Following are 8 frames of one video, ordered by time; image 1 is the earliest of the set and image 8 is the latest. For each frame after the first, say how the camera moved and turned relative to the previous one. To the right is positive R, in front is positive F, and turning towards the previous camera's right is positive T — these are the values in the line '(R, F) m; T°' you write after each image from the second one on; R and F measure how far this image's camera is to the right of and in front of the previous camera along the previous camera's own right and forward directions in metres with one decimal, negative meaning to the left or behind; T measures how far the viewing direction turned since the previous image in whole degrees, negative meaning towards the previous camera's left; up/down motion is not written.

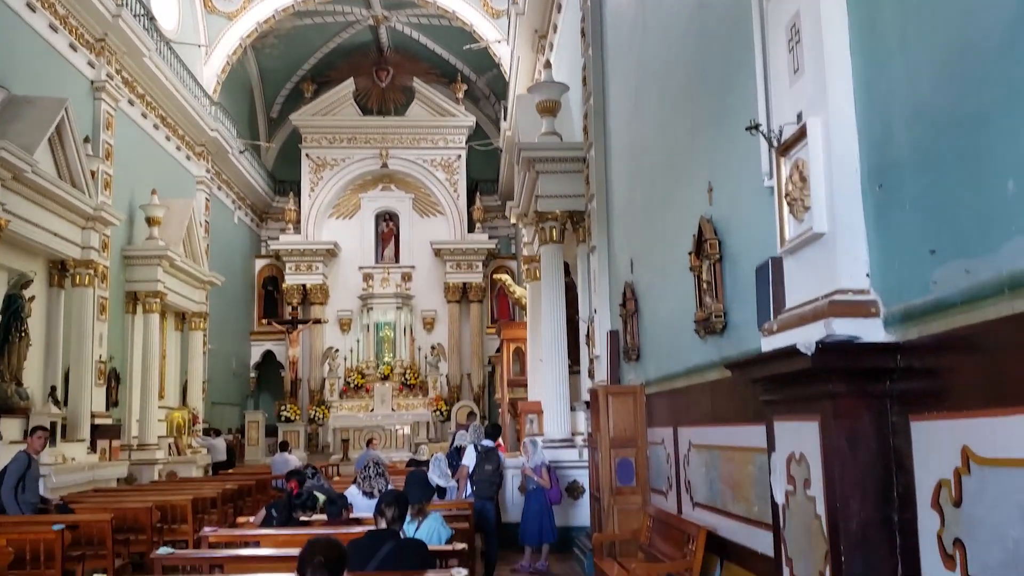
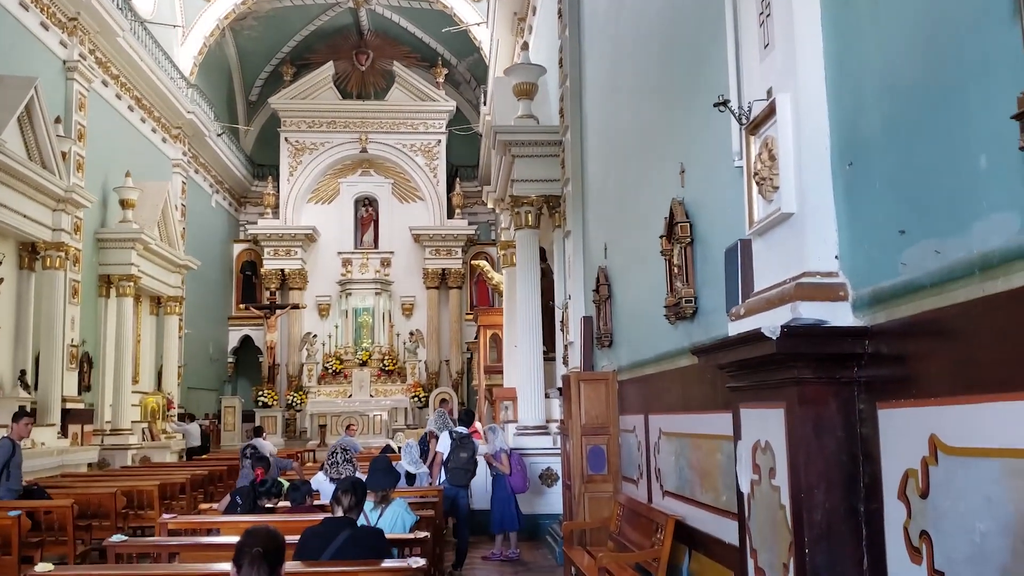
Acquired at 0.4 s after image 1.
(+0.1, +0.1) m; +1°
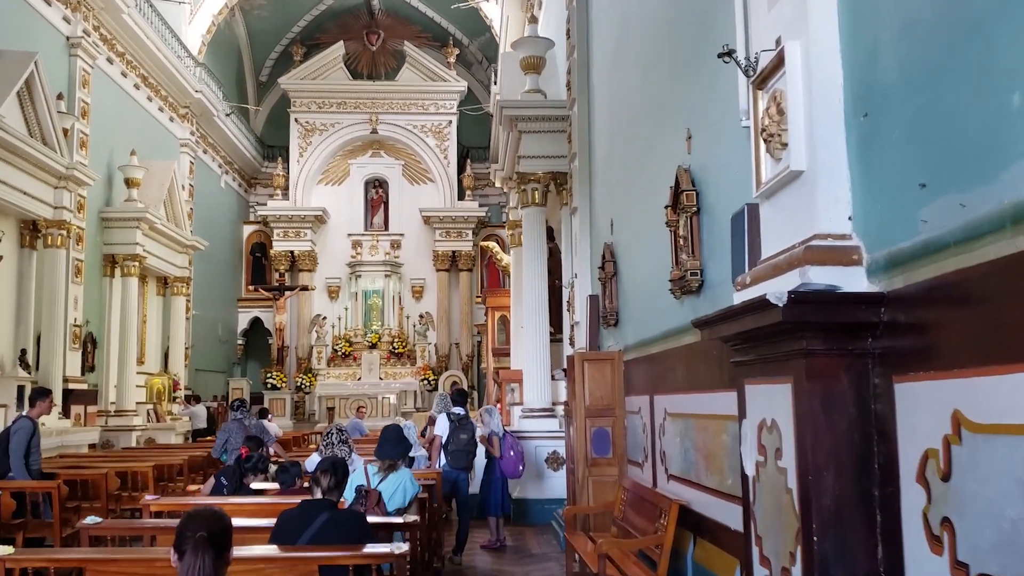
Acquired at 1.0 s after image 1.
(+0.1, +0.2) m; -1°
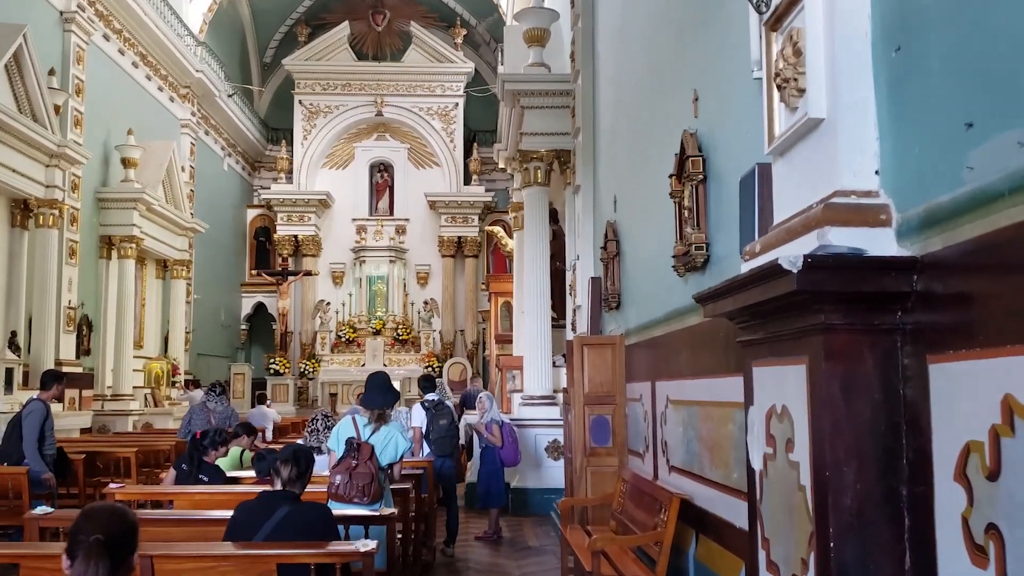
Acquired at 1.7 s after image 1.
(+0.1, +0.3) m; -1°
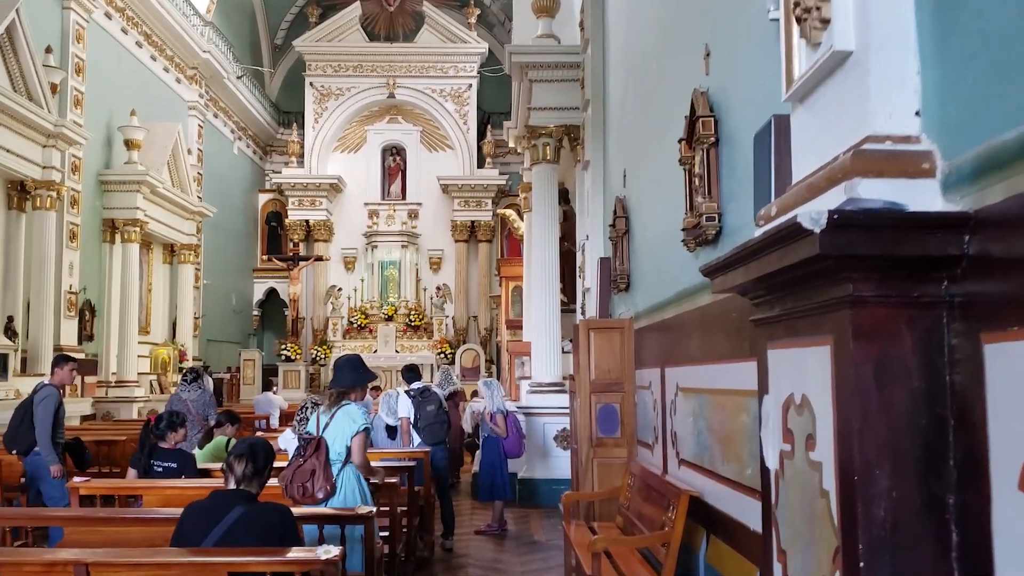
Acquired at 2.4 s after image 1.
(+0.1, +0.3) m; -1°
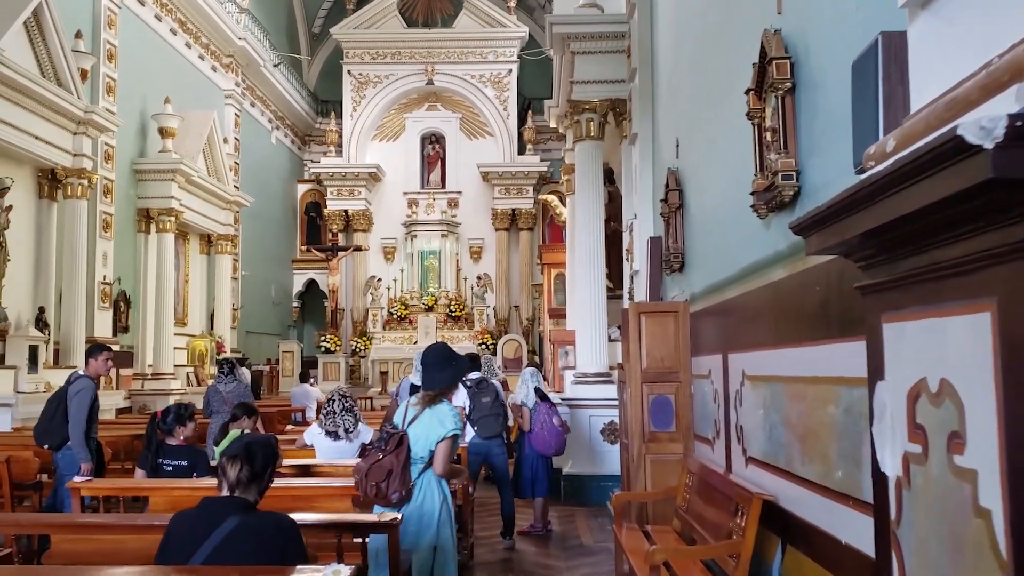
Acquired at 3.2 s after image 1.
(0.0, +0.4) m; -2°
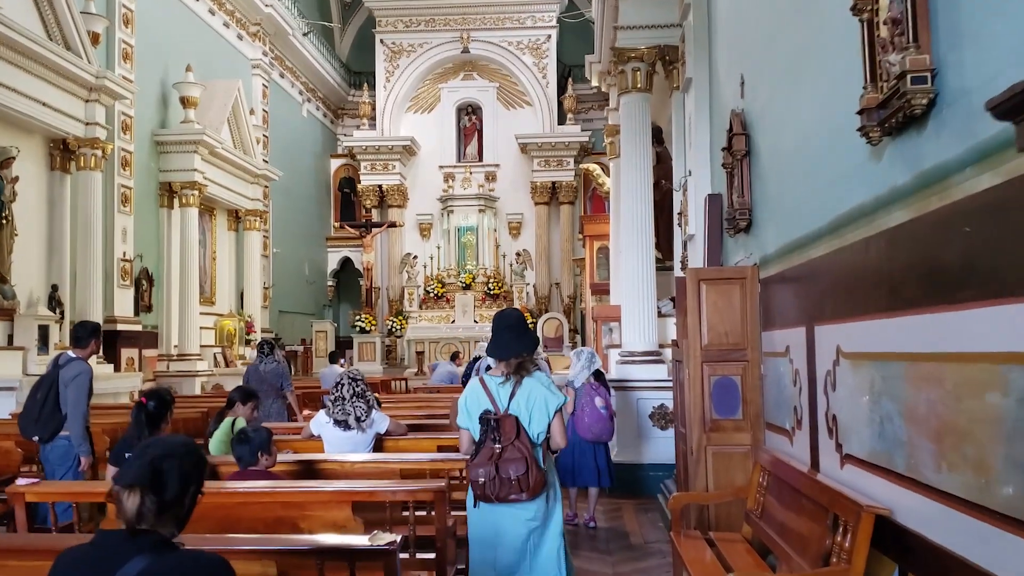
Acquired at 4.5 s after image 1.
(0.0, +0.7) m; -2°
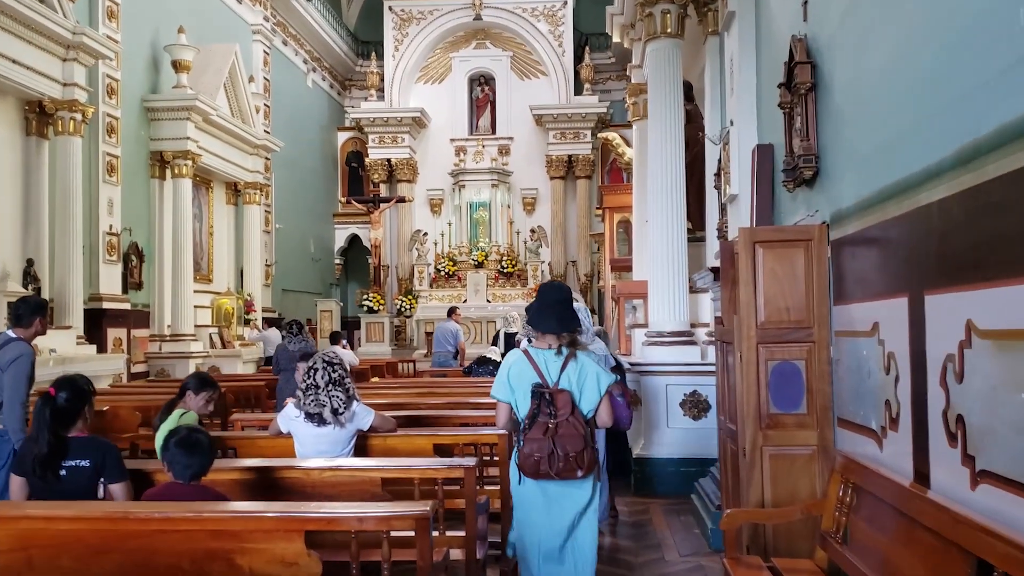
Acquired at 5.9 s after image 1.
(0.0, +0.8) m; -1°
